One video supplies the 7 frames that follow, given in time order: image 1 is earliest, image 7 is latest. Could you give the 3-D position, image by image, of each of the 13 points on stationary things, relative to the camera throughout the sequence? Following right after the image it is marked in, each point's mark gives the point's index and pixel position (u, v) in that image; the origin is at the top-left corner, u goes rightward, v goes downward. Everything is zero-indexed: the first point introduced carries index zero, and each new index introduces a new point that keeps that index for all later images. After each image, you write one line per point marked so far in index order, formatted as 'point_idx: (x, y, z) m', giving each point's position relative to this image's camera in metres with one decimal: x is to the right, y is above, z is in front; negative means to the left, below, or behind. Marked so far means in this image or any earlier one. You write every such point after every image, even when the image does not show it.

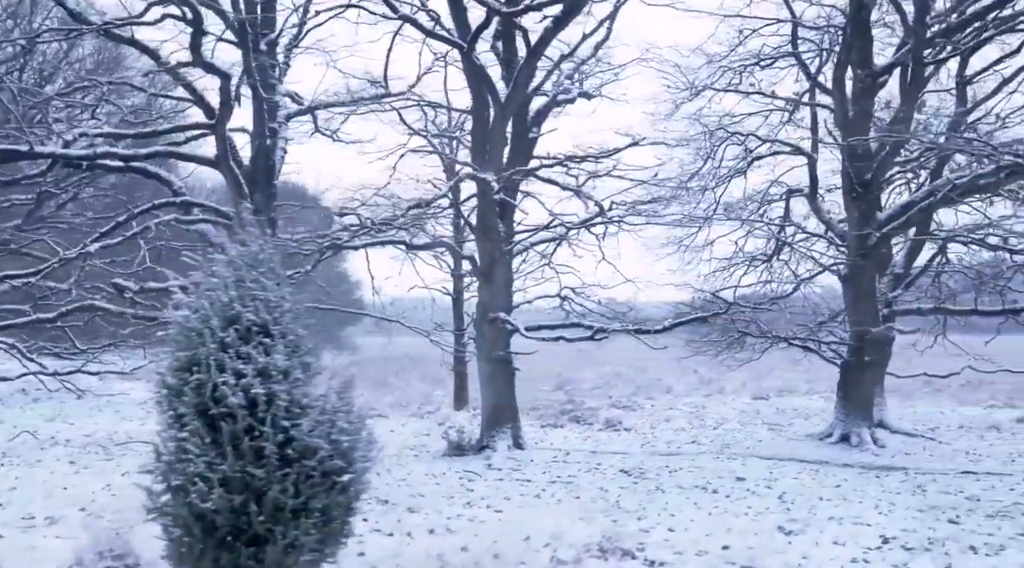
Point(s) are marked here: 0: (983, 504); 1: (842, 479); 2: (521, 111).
0: (+4.4, -2.1, +8.0) m
1: (+3.8, -2.2, +9.9) m
2: (+0.1, +2.4, +12.0) m
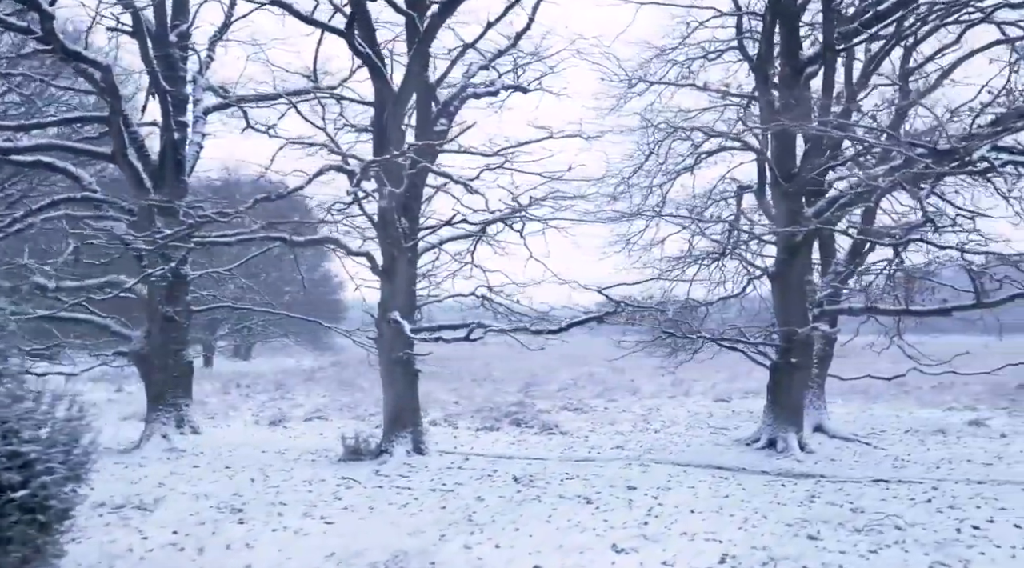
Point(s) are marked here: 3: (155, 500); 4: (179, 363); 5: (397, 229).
0: (+3.0, -2.0, +7.5) m
1: (+2.5, -2.2, +9.4) m
2: (-1.2, +2.5, +11.6) m
3: (-3.4, -2.1, +8.3) m
4: (-5.0, -1.2, +12.9) m
5: (-1.5, +0.7, +11.1) m
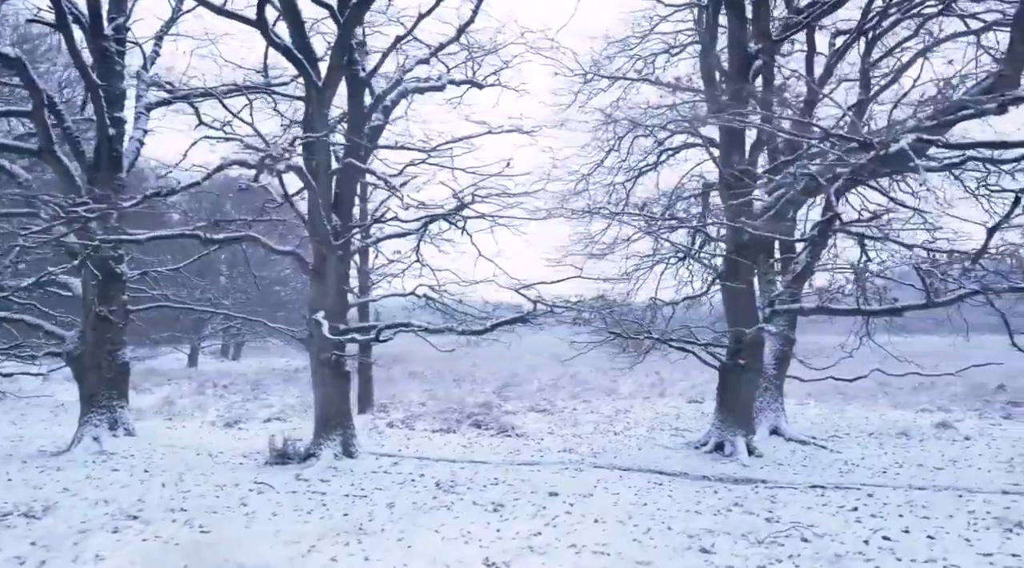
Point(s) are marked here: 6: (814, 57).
0: (+2.2, -2.0, +7.2) m
1: (+1.6, -2.2, +9.1) m
2: (-2.0, +2.5, +11.2) m
3: (-4.3, -2.1, +8.0) m
4: (-5.9, -1.2, +12.6) m
5: (-2.3, +0.7, +10.8) m
6: (+5.4, +4.0, +15.4) m
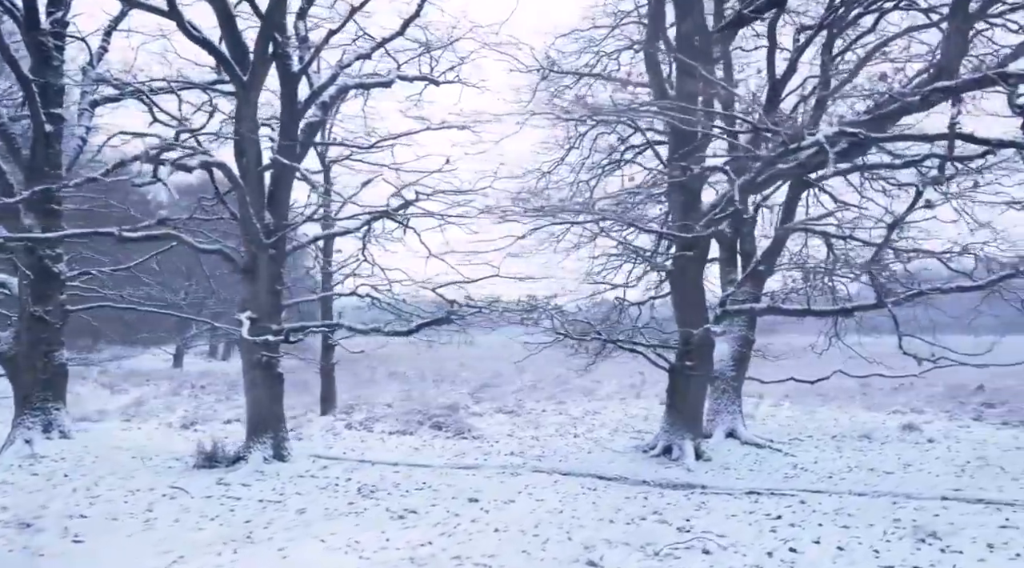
0: (+1.3, -2.0, +6.9) m
1: (+0.8, -2.2, +8.8) m
2: (-2.8, +2.5, +11.0) m
3: (-5.1, -2.1, +7.8) m
4: (-6.7, -1.2, +12.4) m
5: (-3.1, +0.7, +10.5) m
6: (+4.6, +4.0, +15.1) m
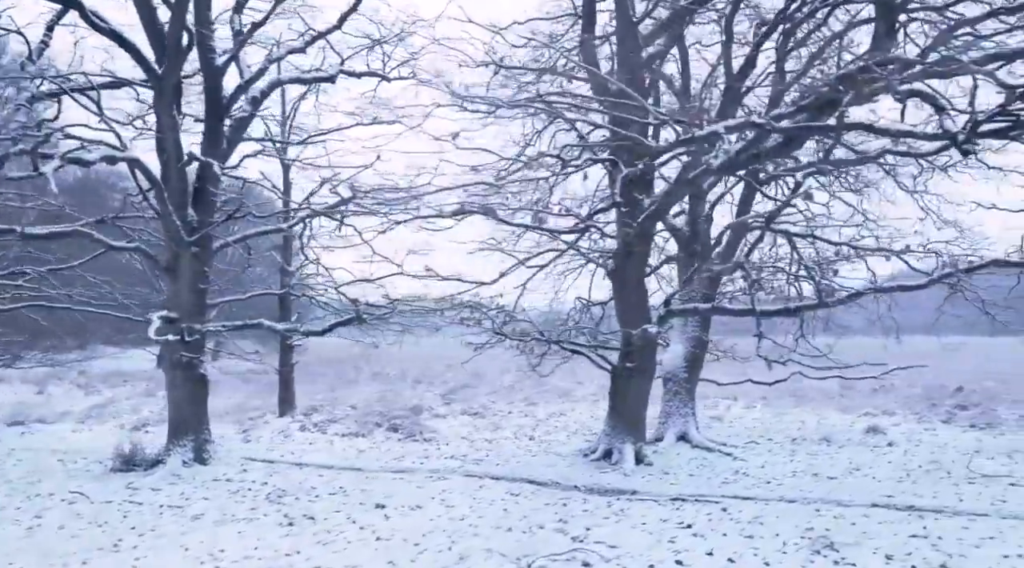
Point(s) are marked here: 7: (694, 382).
0: (+0.4, -2.0, +6.6) m
1: (-0.1, -2.2, +8.5) m
2: (-3.7, +2.5, +10.7) m
3: (-6.0, -2.1, +7.5) m
4: (-7.5, -1.1, +12.1) m
5: (-4.0, +0.7, +10.2) m
6: (+3.8, +4.1, +14.8) m
7: (+3.0, -1.6, +14.1) m
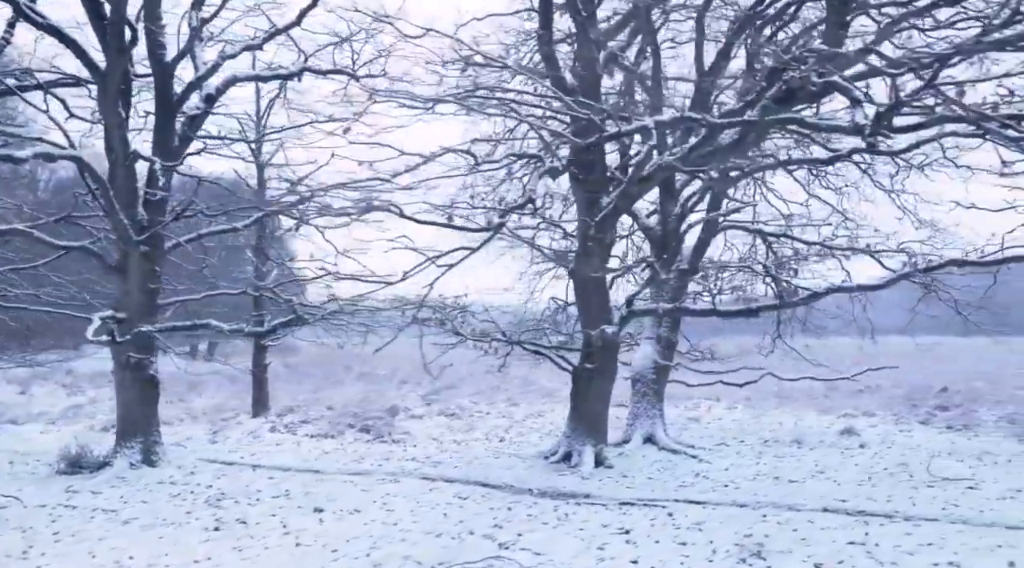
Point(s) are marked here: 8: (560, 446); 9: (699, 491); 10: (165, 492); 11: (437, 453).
0: (-0.2, -2.0, +6.5) m
1: (-0.7, -2.2, +8.3) m
2: (-4.3, +2.5, +10.6) m
3: (-6.6, -2.1, +7.4) m
4: (-8.1, -1.1, +12.0) m
5: (-4.6, +0.7, +10.1) m
6: (+3.2, +4.1, +14.6) m
7: (+2.4, -1.6, +13.9) m
8: (+0.7, -2.2, +11.9) m
9: (+2.2, -2.4, +10.0) m
10: (-3.6, -2.2, +9.1) m
11: (-1.2, -2.6, +13.5) m
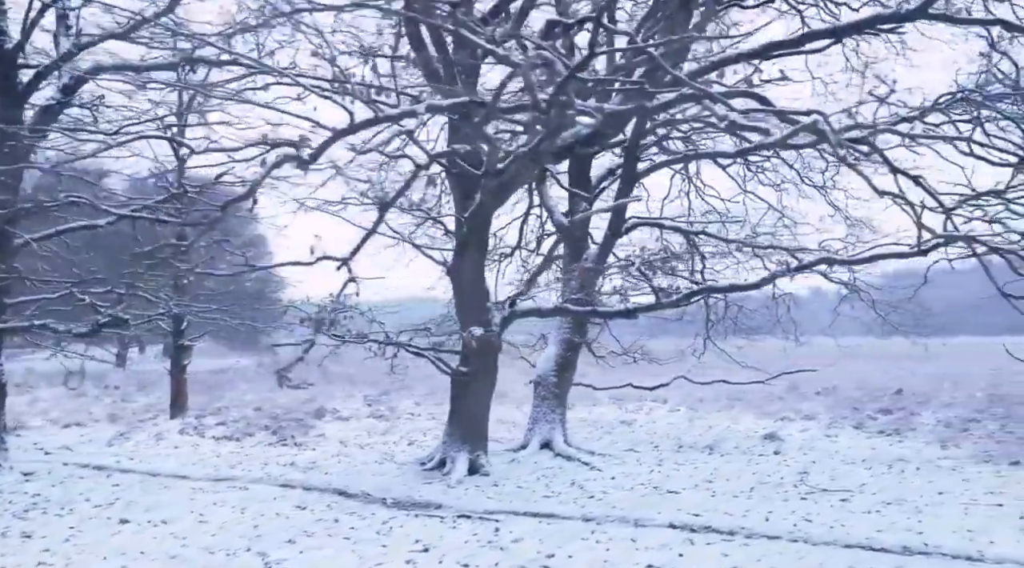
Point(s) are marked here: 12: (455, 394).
0: (-1.9, -2.0, +6.0) m
1: (-2.4, -2.2, +7.8) m
2: (-5.9, +2.5, +10.1) m
3: (-8.3, -2.0, +7.0) m
4: (-9.7, -1.1, +11.6) m
5: (-6.2, +0.8, +9.6) m
6: (+1.6, +4.1, +14.0) m
7: (+0.8, -1.6, +13.4) m
8: (-0.9, -2.2, +11.4) m
9: (+0.5, -2.4, +9.5) m
10: (-5.3, -2.2, +8.7) m
11: (-2.8, -2.6, +13.0) m
12: (-0.7, -1.4, +11.3) m
